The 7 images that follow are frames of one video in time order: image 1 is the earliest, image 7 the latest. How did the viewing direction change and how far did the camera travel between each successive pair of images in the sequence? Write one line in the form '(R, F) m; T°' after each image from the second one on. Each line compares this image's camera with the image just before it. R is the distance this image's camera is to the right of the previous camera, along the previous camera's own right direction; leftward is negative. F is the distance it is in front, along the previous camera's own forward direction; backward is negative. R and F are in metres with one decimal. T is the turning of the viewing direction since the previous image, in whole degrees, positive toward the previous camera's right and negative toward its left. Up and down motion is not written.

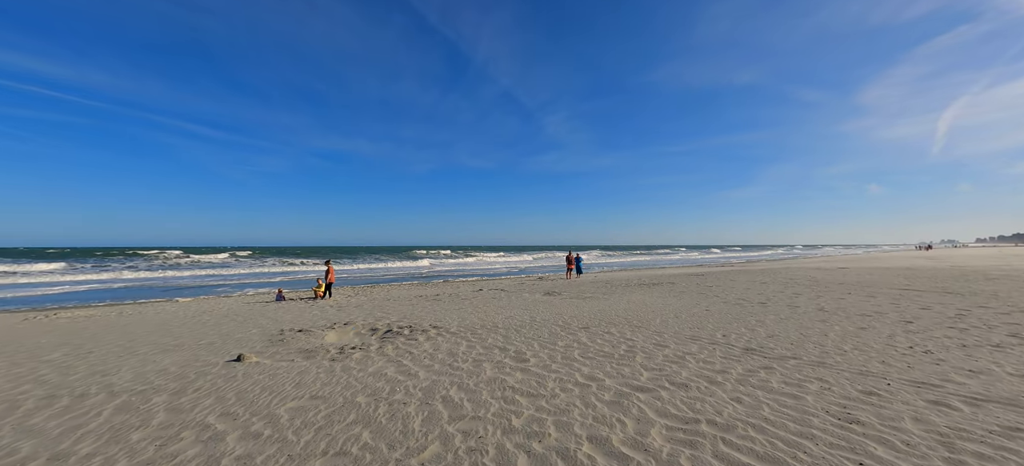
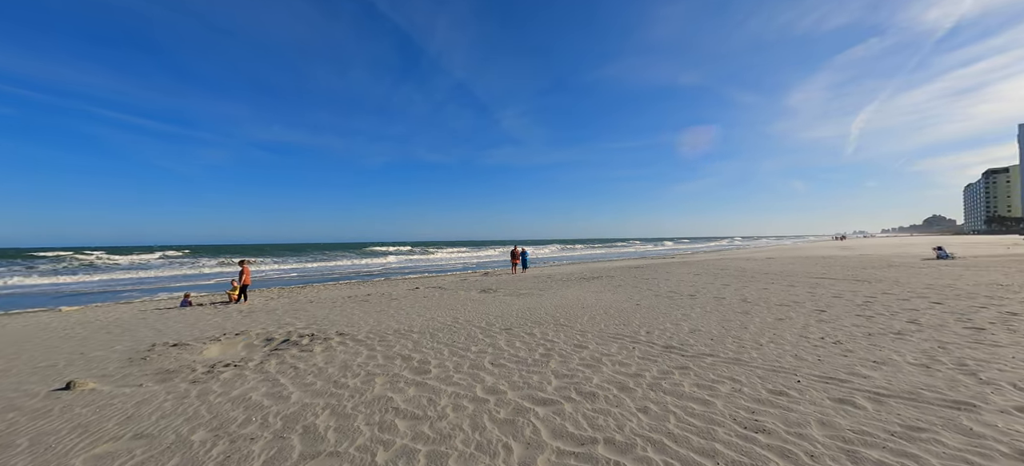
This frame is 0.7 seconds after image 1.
(+0.8, +0.6) m; +6°
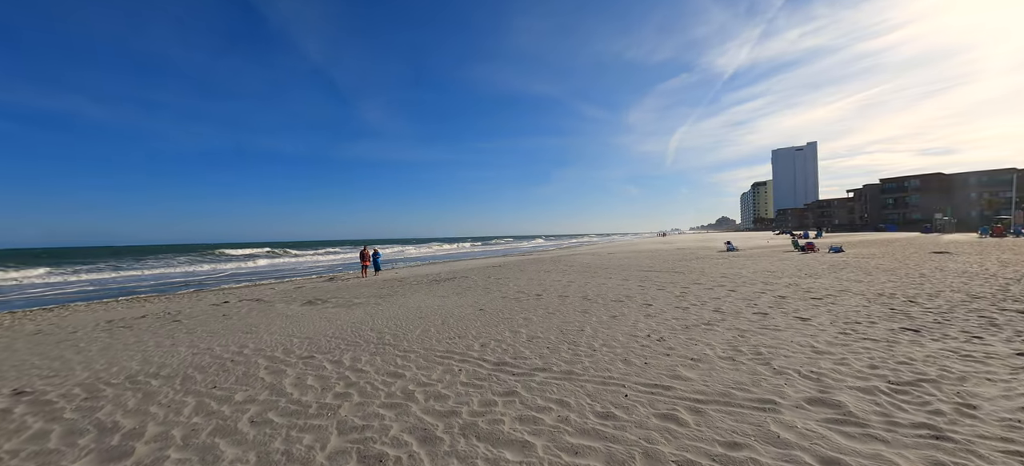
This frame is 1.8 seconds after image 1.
(+0.9, +1.0) m; +19°
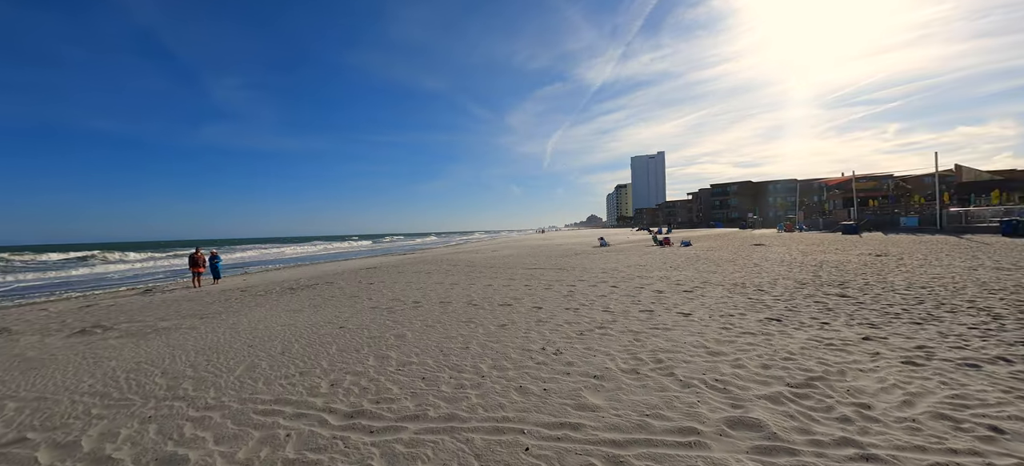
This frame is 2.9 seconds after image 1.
(+0.2, +1.1) m; +17°
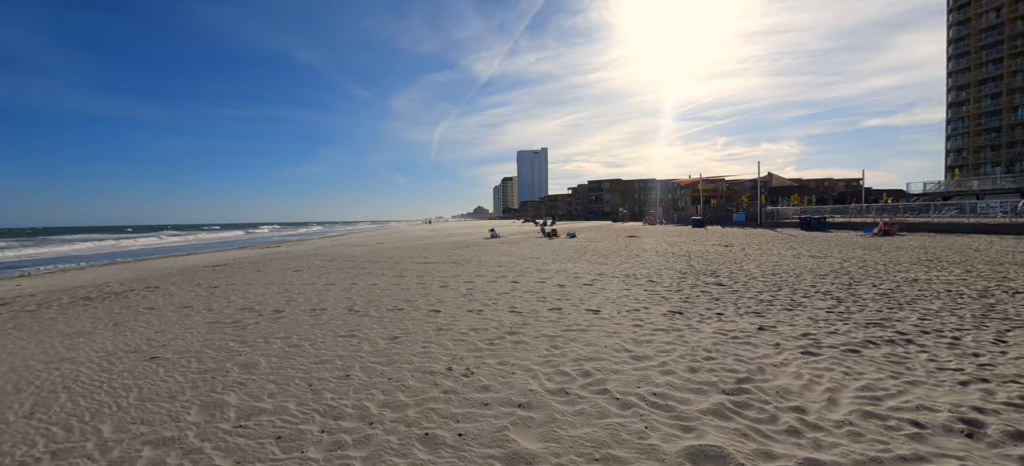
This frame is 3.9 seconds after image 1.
(-0.1, +1.0) m; +17°
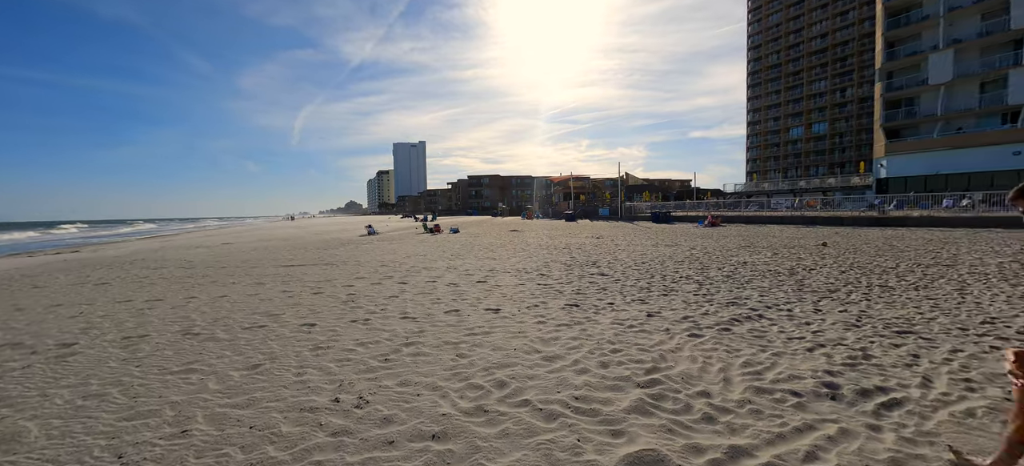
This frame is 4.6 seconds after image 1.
(-0.2, +0.5) m; +18°
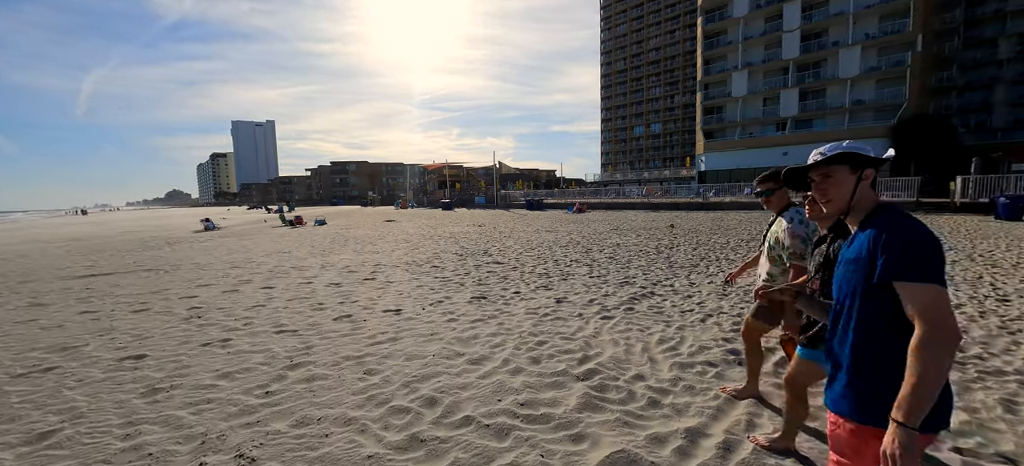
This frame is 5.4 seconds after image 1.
(-0.4, +0.5) m; +18°
